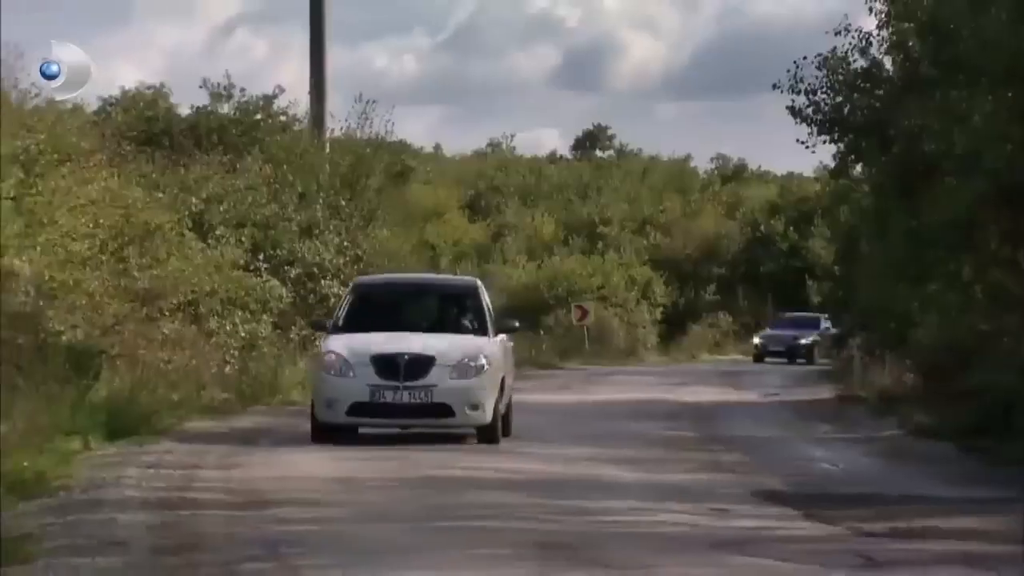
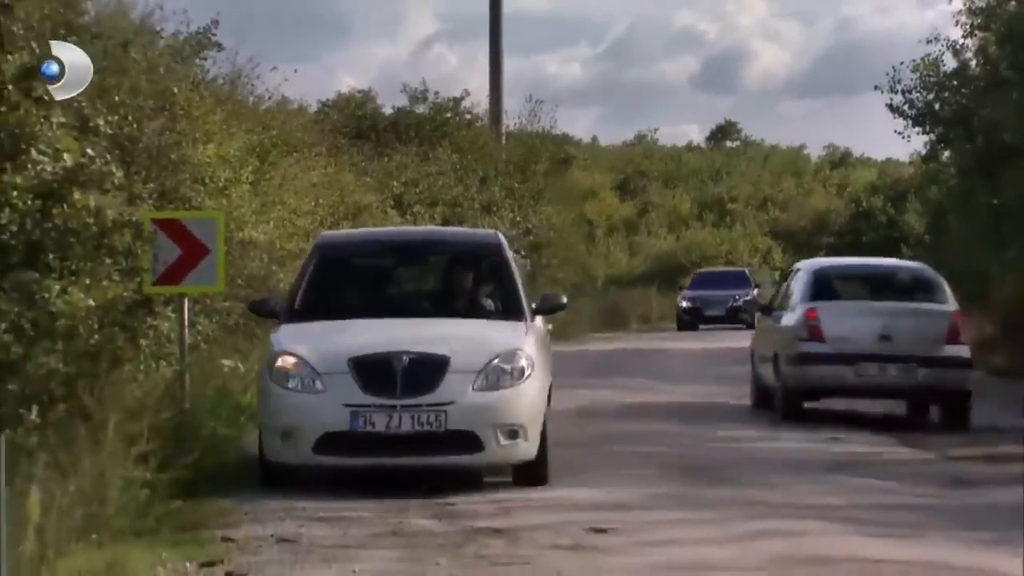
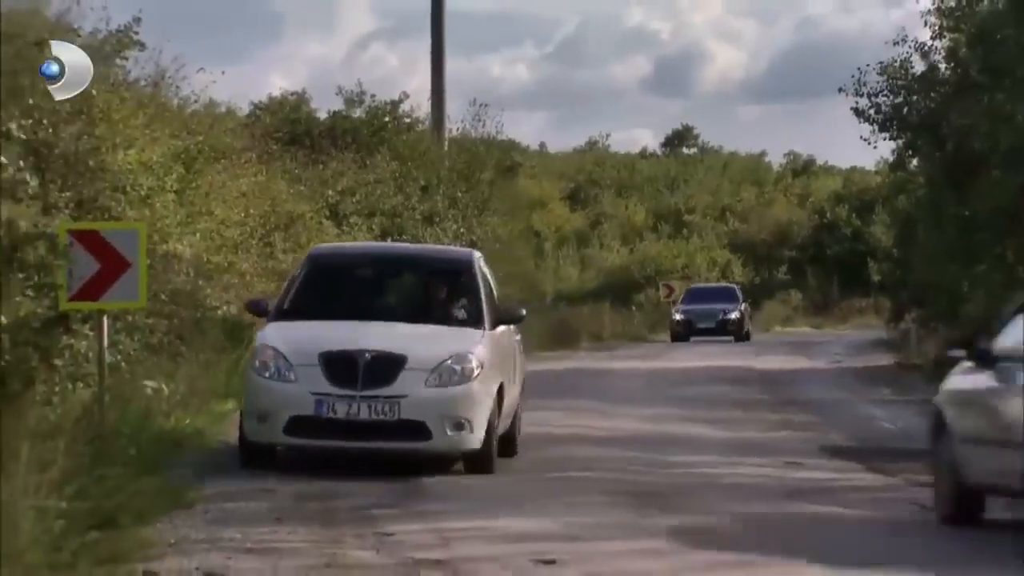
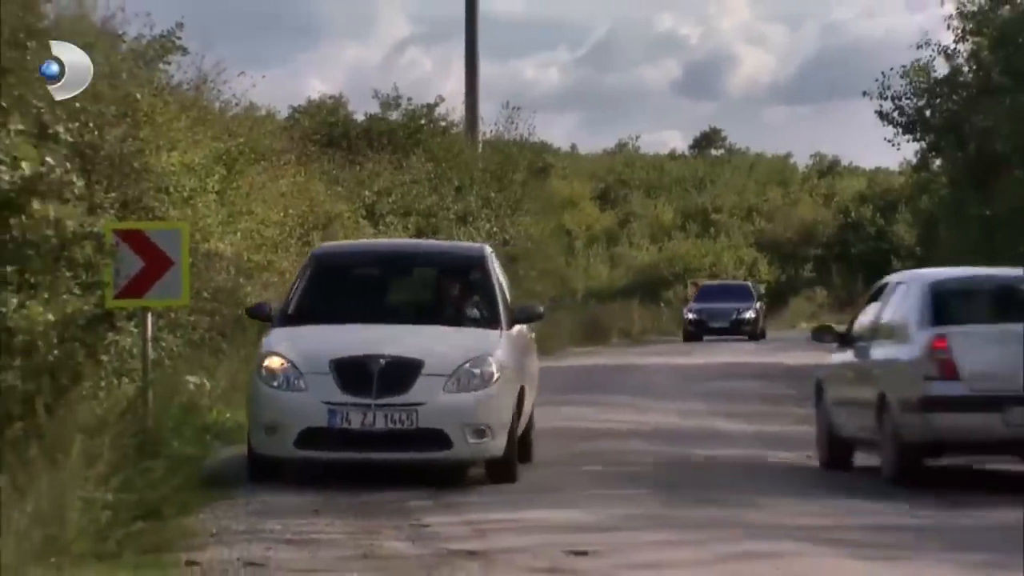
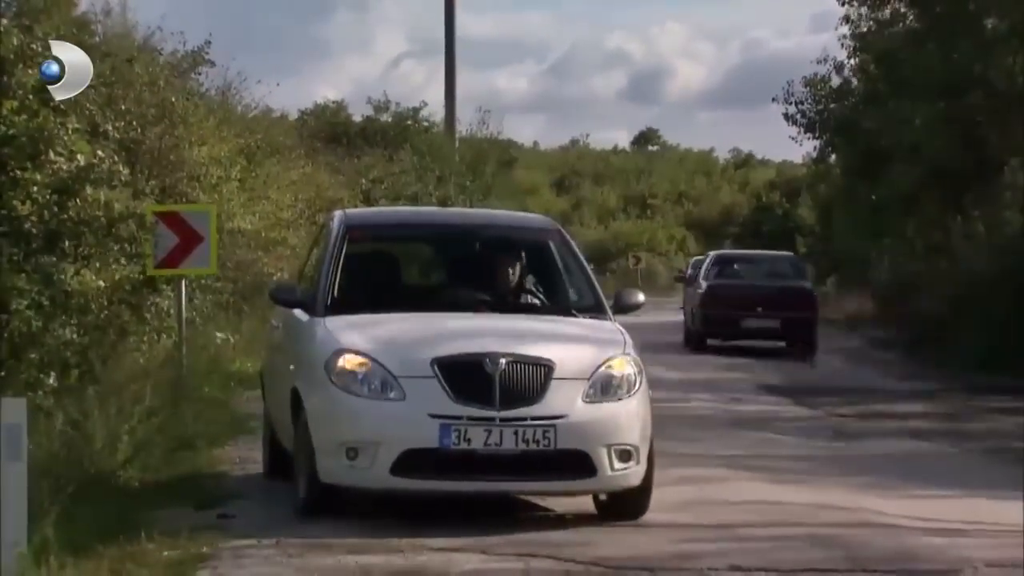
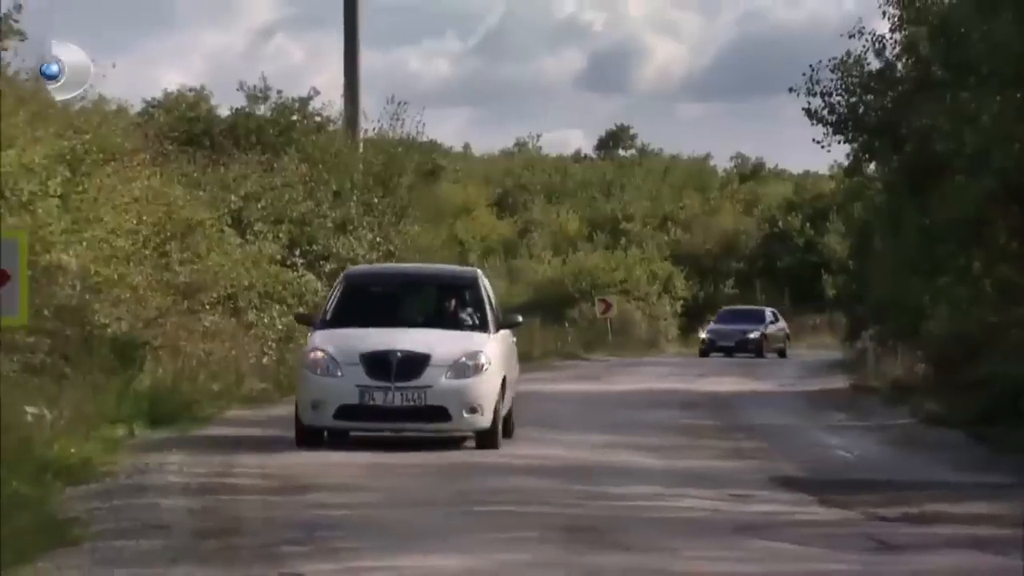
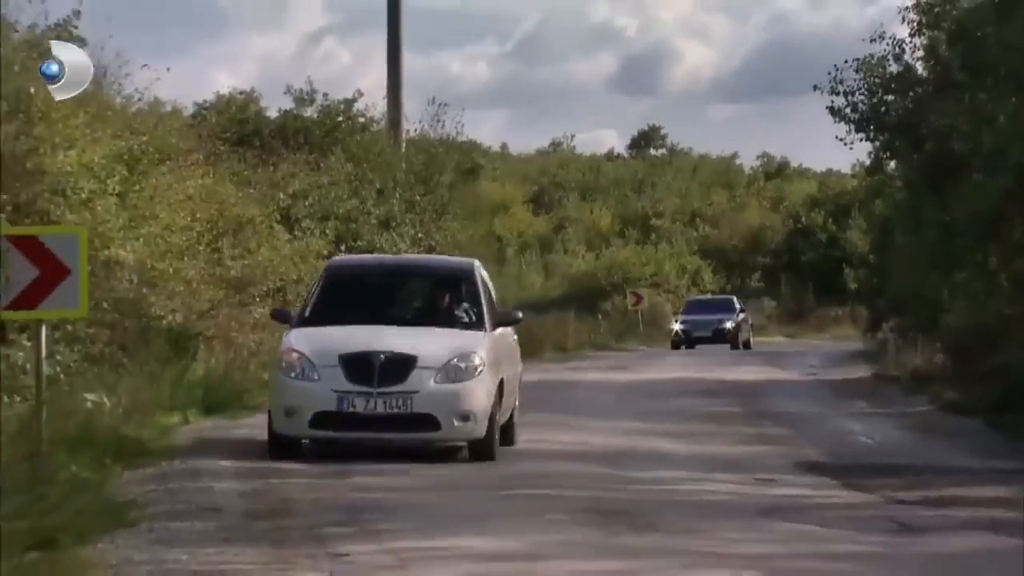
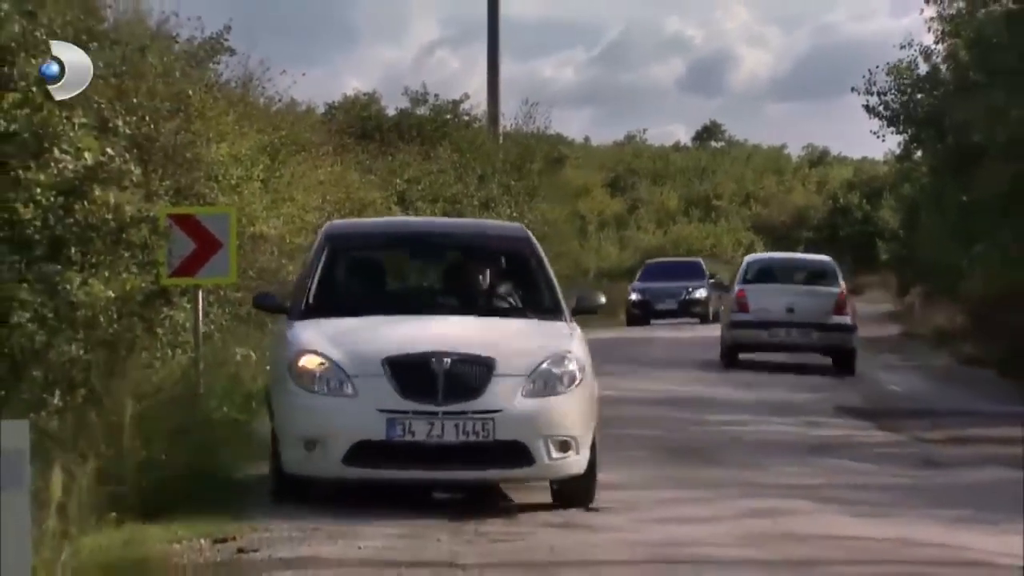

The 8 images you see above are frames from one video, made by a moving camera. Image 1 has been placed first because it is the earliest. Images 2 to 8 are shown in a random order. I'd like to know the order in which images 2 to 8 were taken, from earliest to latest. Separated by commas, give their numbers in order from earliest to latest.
6, 7, 3, 4, 2, 8, 5
